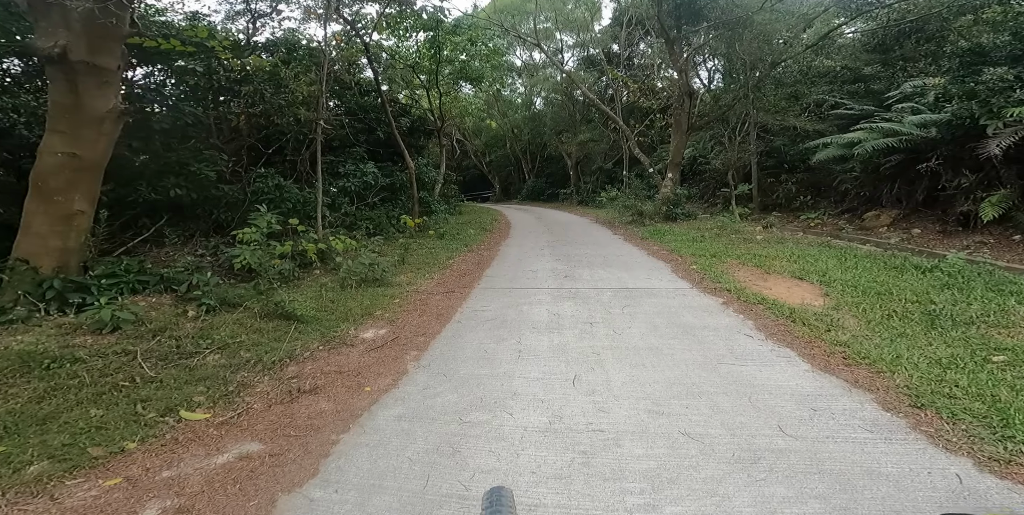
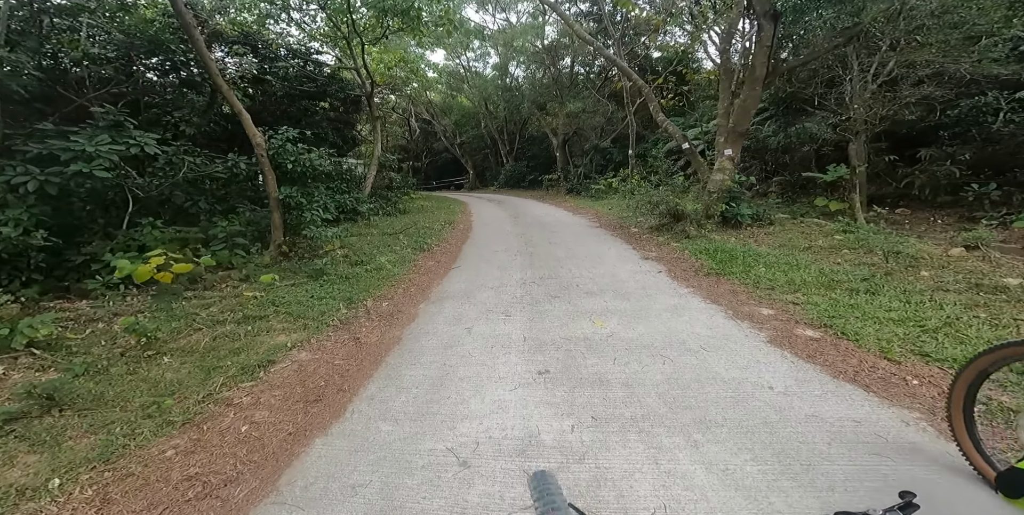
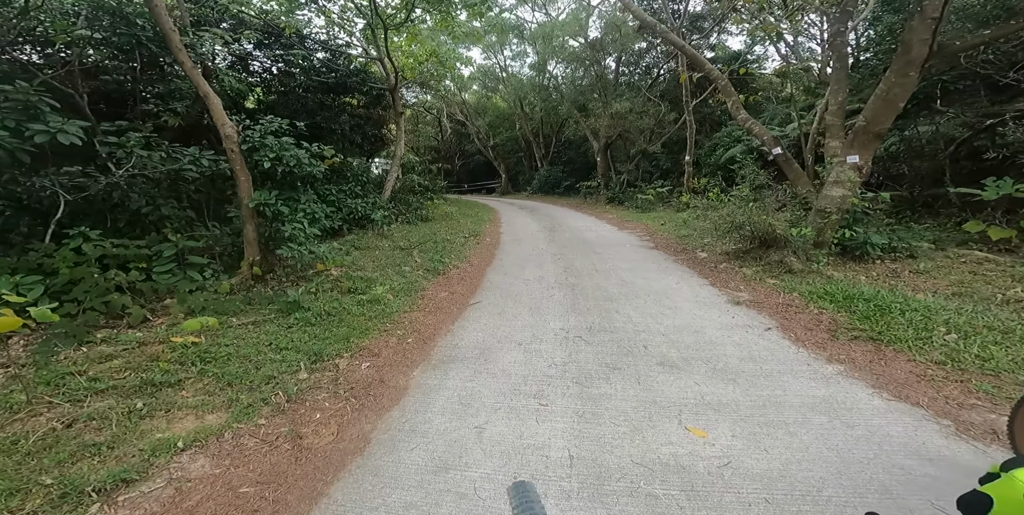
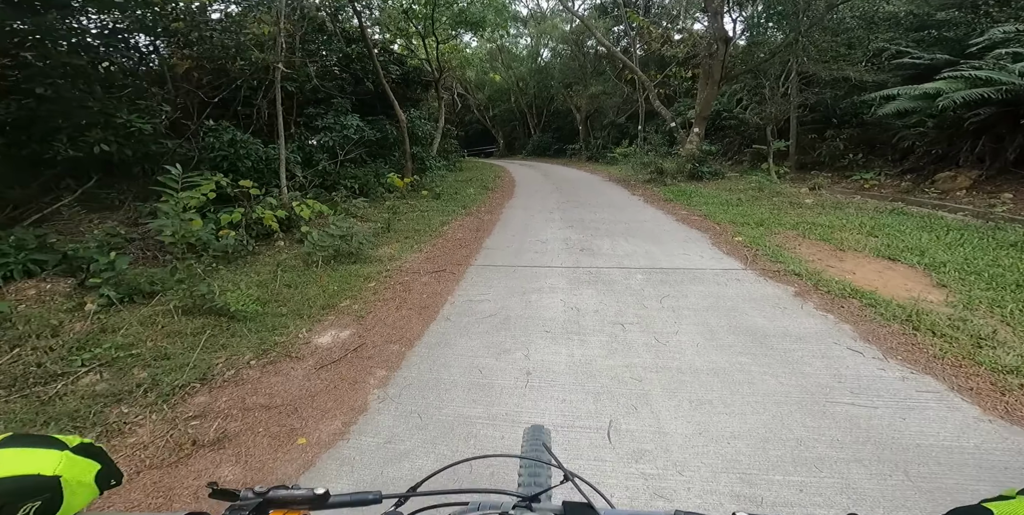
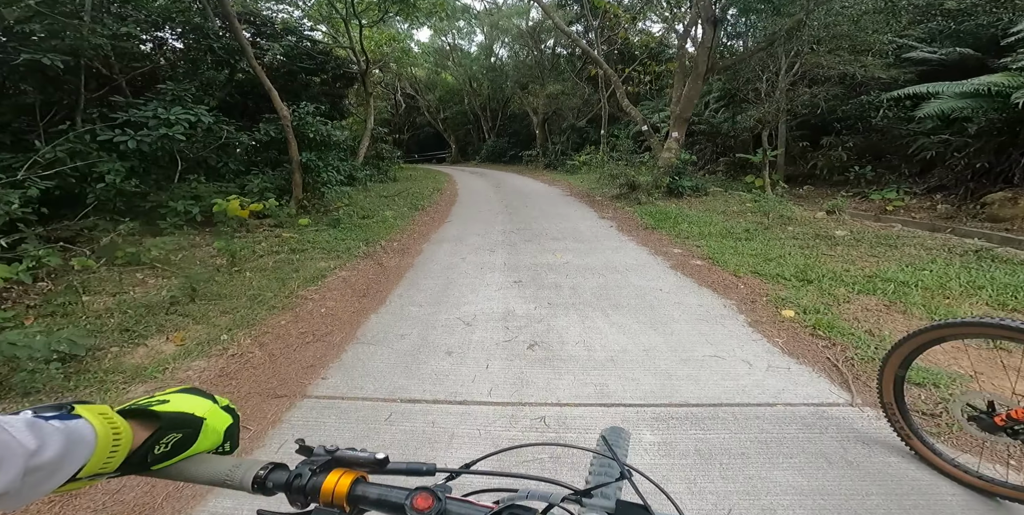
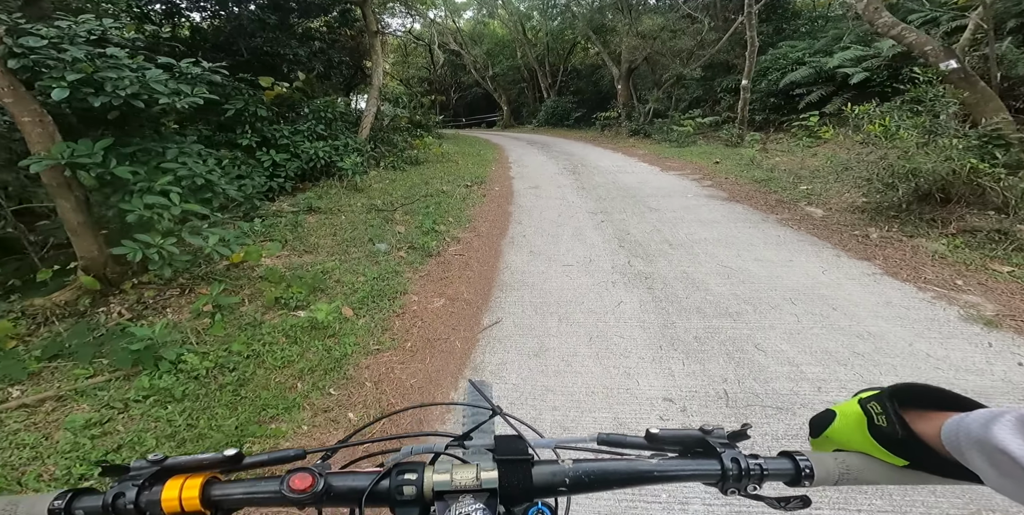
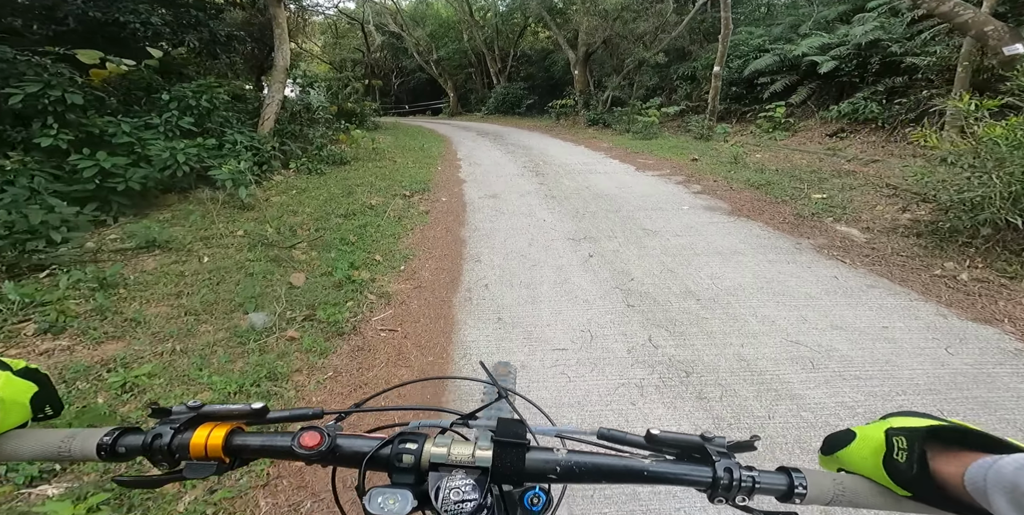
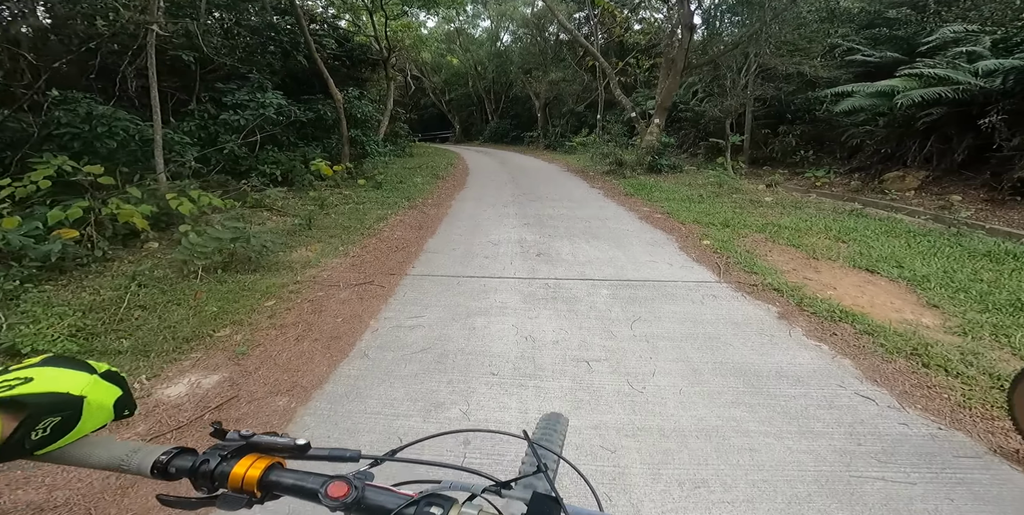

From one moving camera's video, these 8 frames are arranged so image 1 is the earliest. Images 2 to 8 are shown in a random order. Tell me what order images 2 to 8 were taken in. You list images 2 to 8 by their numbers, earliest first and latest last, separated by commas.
4, 8, 5, 2, 3, 6, 7
